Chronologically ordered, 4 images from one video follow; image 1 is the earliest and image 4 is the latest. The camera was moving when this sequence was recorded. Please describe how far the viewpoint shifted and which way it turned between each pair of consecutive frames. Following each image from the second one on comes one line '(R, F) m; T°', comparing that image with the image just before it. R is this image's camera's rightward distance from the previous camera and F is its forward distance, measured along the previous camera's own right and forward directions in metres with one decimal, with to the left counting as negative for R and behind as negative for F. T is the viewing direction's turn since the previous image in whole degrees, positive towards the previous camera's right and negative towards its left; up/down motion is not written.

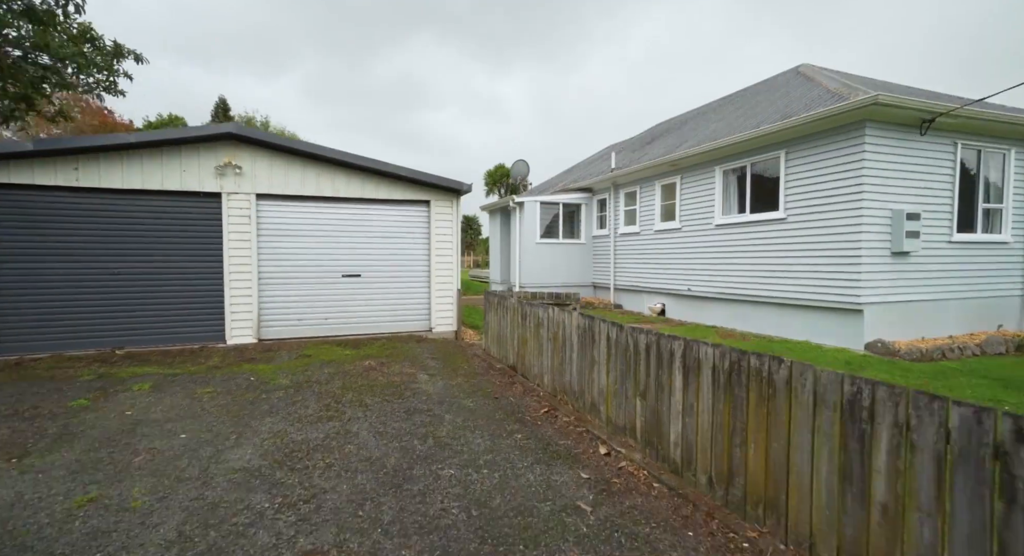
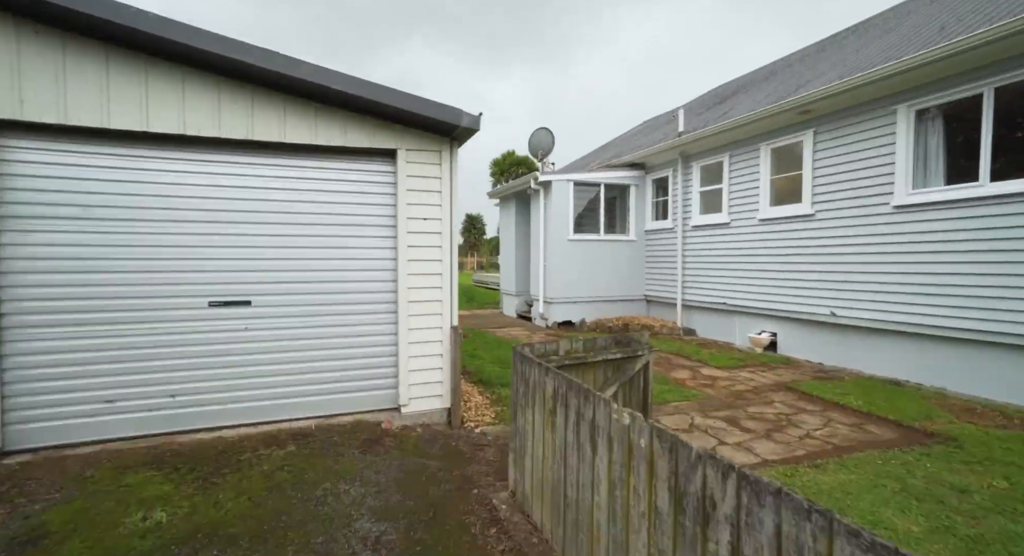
(-0.3, +3.6) m; 0°
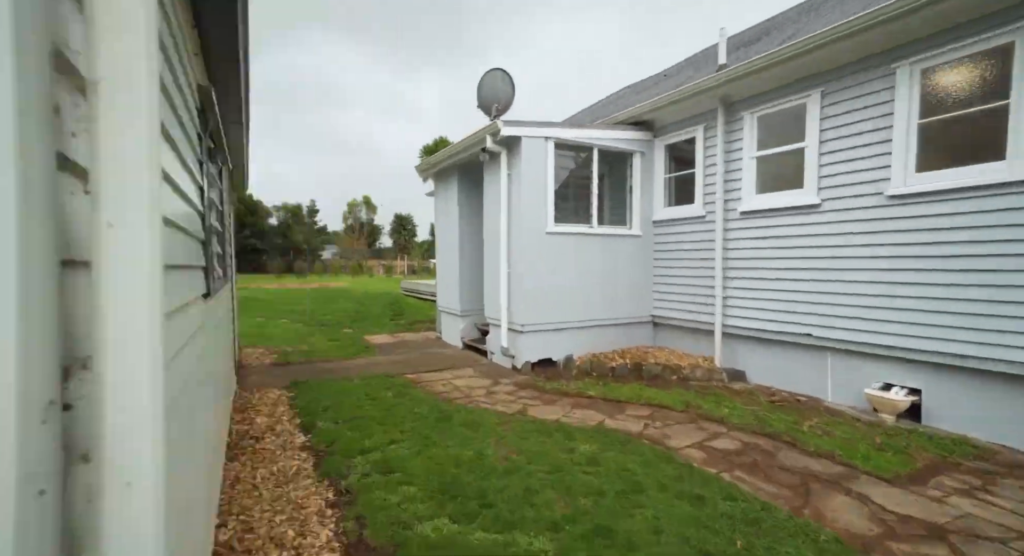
(-0.2, +3.3) m; +8°
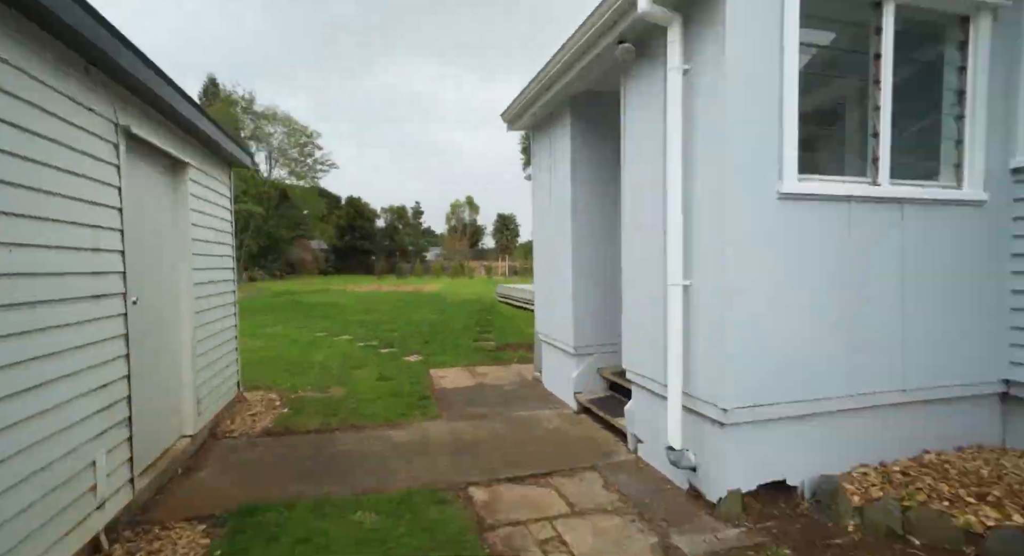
(-0.4, +3.1) m; -12°
